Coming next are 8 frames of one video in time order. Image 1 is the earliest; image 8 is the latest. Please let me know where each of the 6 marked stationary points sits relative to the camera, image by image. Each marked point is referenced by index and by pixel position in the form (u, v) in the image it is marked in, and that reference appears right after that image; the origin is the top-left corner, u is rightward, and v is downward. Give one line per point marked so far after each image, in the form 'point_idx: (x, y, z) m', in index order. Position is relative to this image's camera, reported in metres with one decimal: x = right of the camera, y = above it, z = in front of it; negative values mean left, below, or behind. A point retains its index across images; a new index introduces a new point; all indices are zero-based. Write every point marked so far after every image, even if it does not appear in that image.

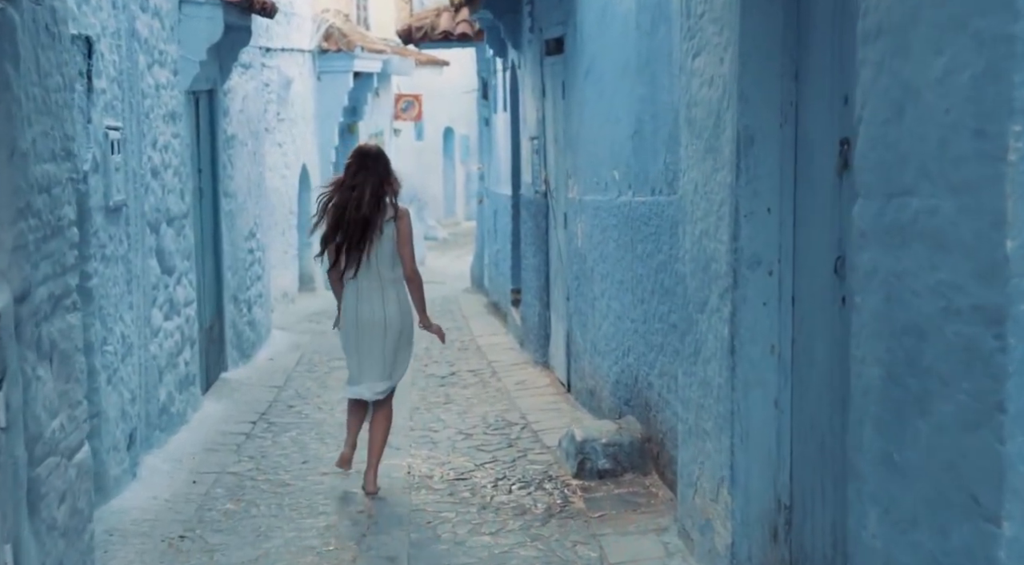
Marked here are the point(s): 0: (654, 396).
0: (+0.7, -0.5, +6.5) m
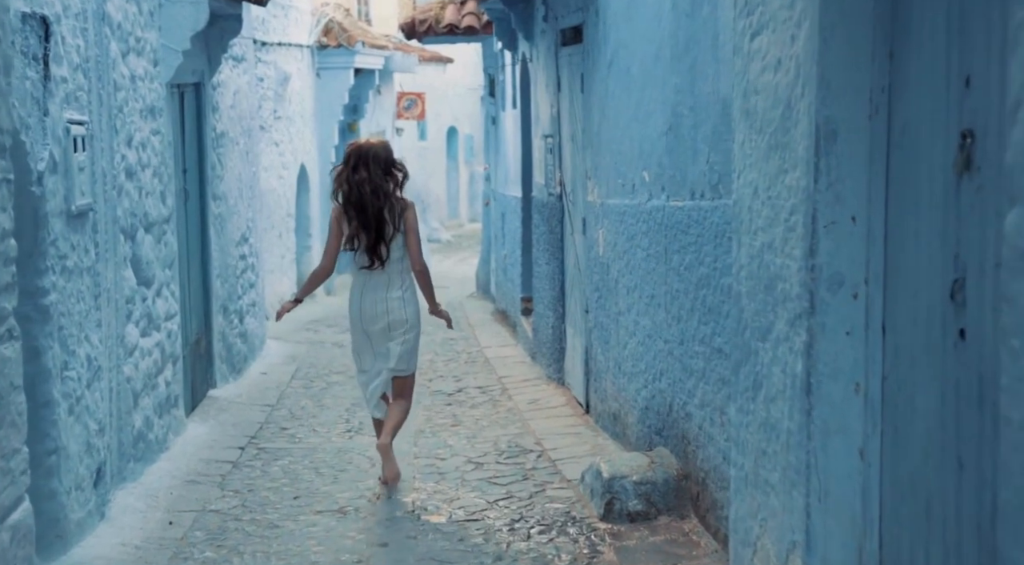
0: (+0.7, -0.6, +5.7) m
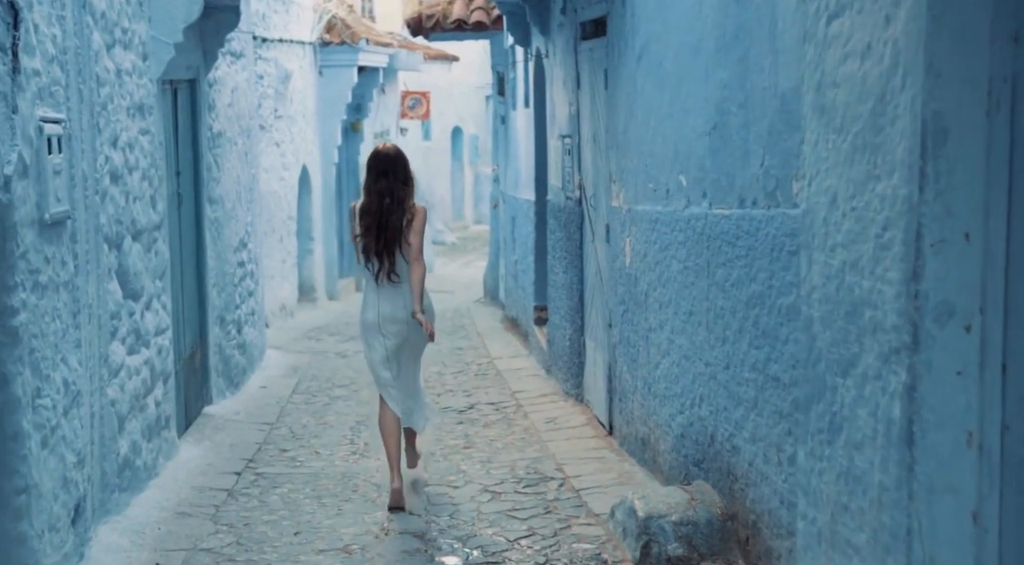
0: (+0.8, -0.7, +5.1) m
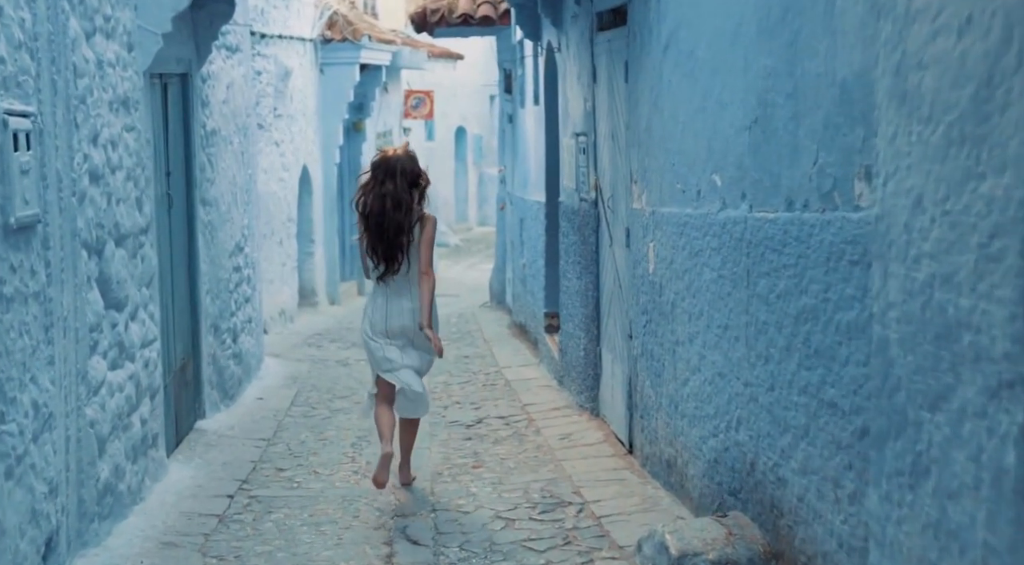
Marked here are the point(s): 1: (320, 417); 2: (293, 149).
0: (+0.9, -0.7, +4.6) m
1: (-1.3, -0.9, +9.5) m
2: (-2.5, +1.5, +15.7) m
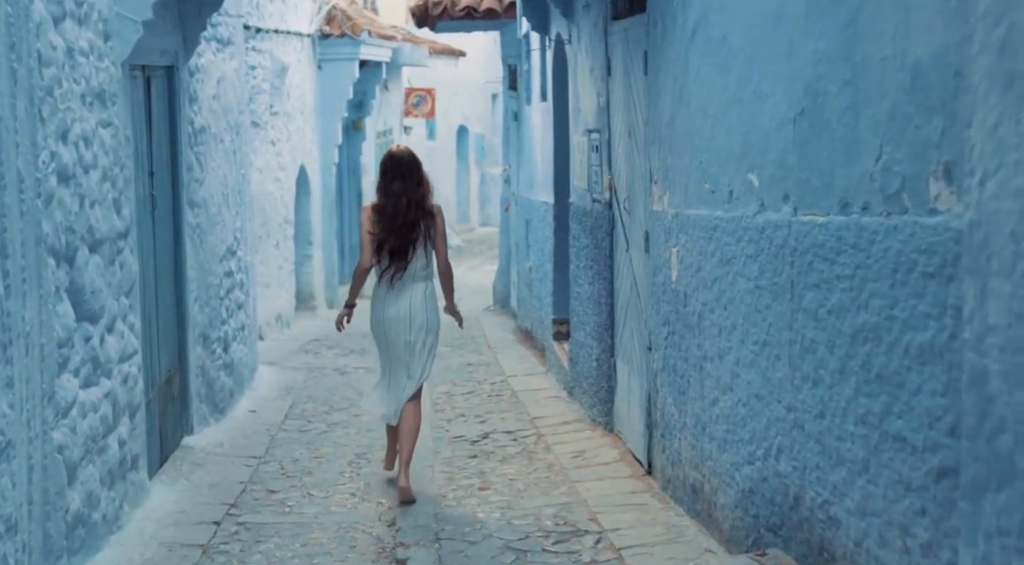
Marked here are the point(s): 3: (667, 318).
0: (+0.9, -0.7, +4.0) m
1: (-1.2, -1.0, +8.9) m
2: (-2.4, +1.5, +15.2) m
3: (+0.7, -0.2, +6.4) m
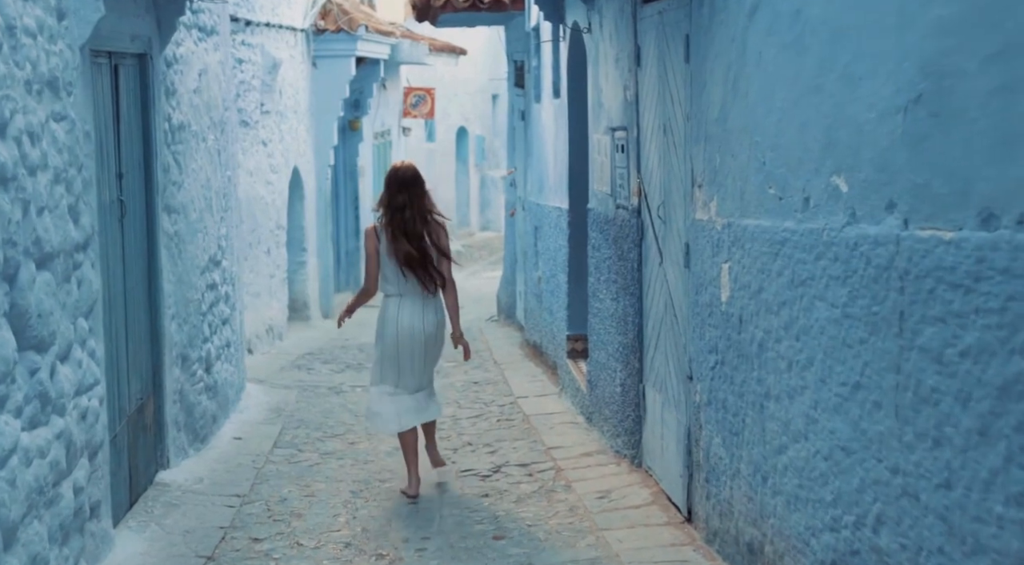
0: (+1.0, -0.8, +3.1) m
1: (-1.2, -1.0, +8.0) m
2: (-2.3, +1.4, +14.3) m
3: (+0.8, -0.2, +5.5) m
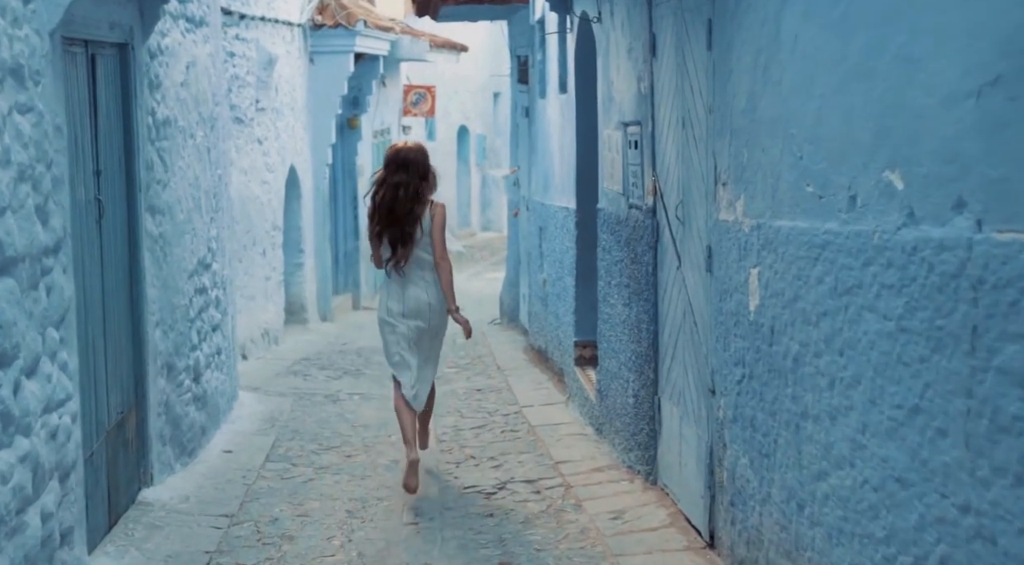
0: (+1.1, -0.8, +2.6) m
1: (-1.1, -1.1, +7.6) m
2: (-2.3, +1.3, +13.8) m
3: (+0.8, -0.3, +5.0) m
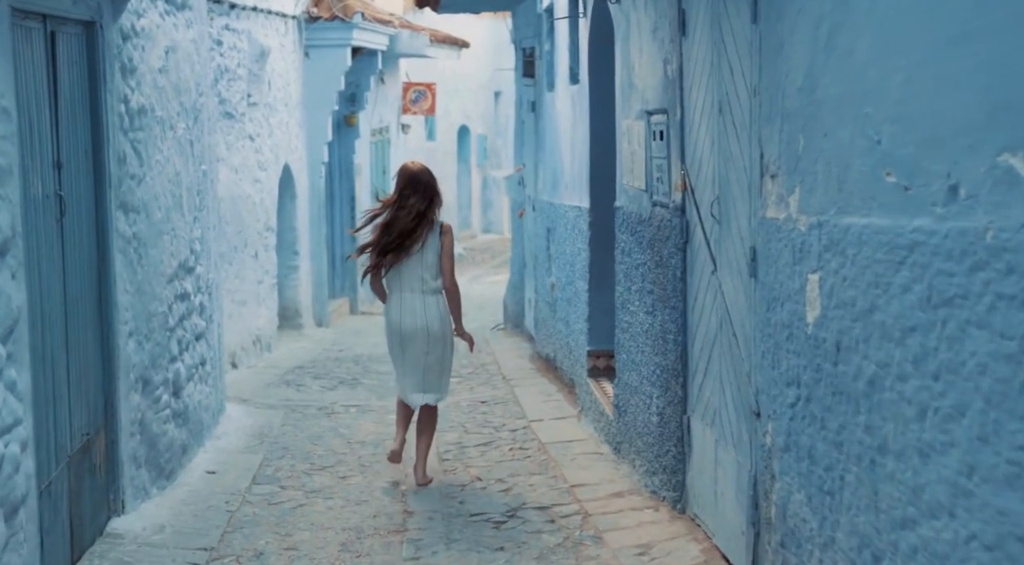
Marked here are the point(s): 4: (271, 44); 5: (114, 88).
0: (+1.1, -0.8, +1.9) m
1: (-1.1, -1.1, +6.9) m
2: (-2.3, +1.3, +13.1) m
3: (+0.9, -0.3, +4.3) m
4: (-2.3, +2.3, +13.2) m
5: (-1.8, +0.9, +6.2) m
